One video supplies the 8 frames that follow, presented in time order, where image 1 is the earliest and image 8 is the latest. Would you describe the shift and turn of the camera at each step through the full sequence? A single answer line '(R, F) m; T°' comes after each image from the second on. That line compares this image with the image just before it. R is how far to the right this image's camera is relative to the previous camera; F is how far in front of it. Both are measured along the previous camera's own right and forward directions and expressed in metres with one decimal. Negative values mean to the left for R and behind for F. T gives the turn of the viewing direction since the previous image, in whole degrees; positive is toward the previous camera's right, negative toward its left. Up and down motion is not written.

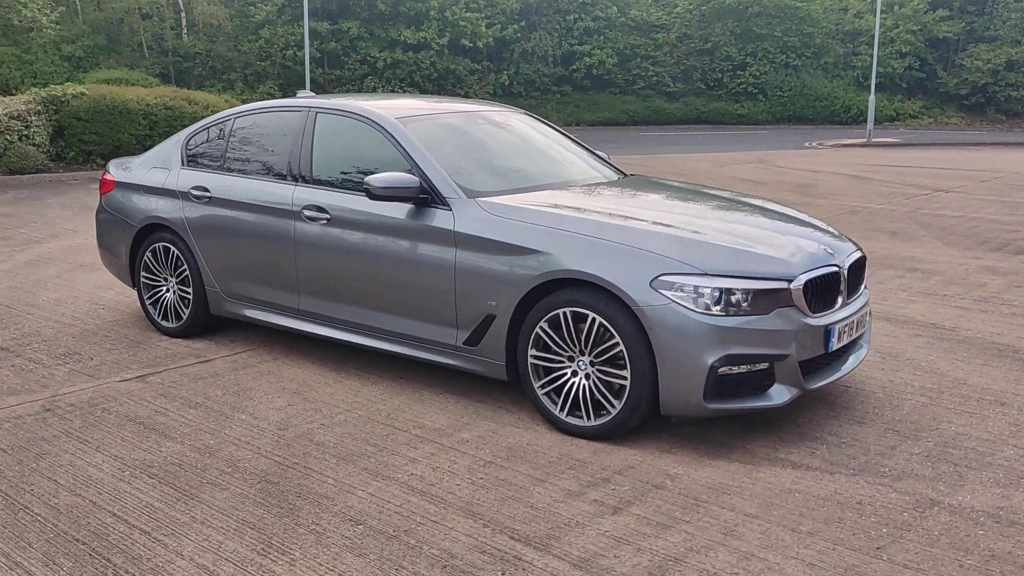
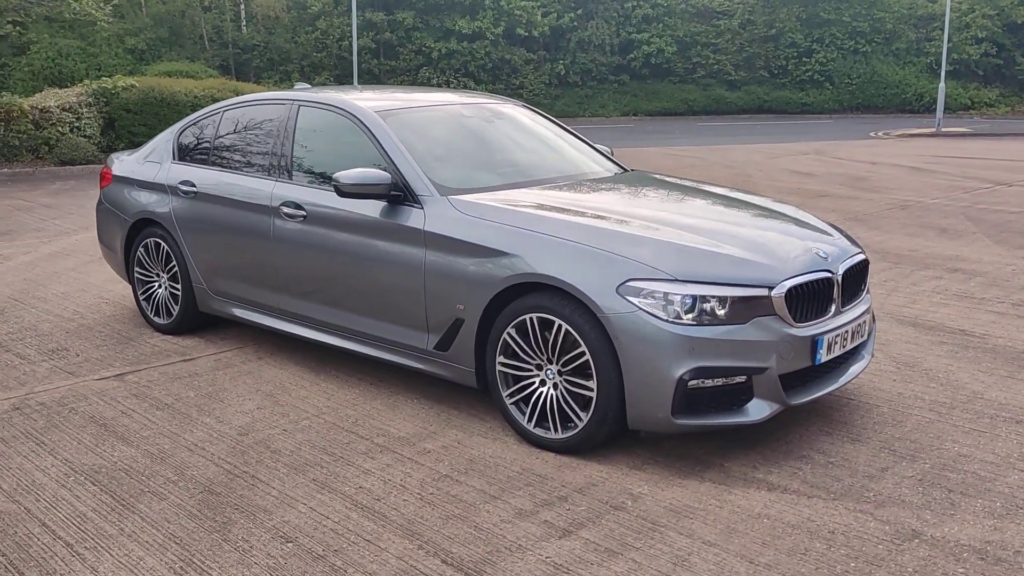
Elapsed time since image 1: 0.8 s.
(+0.4, +0.2) m; -4°
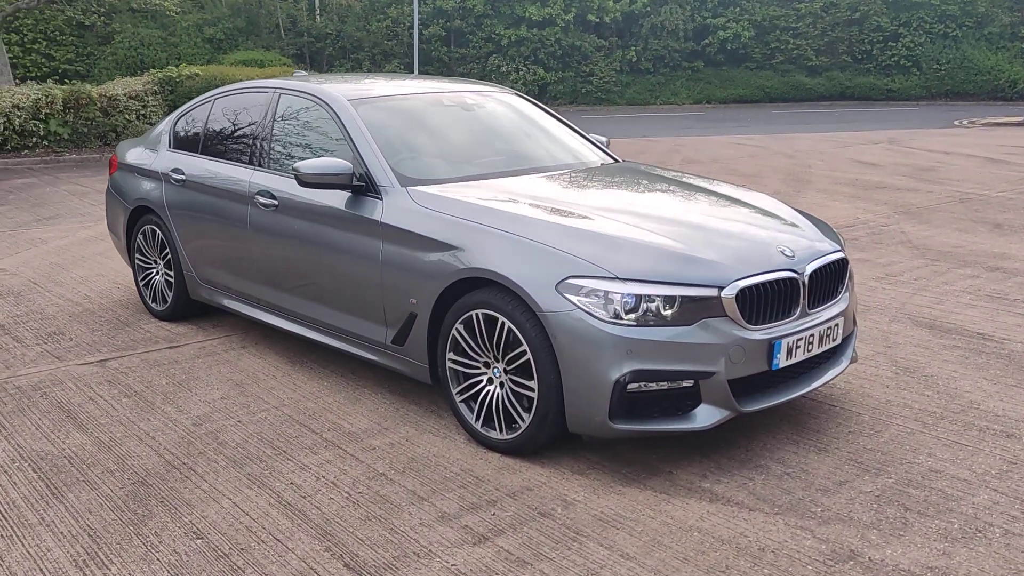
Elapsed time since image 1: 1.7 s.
(+0.5, +0.1) m; -5°
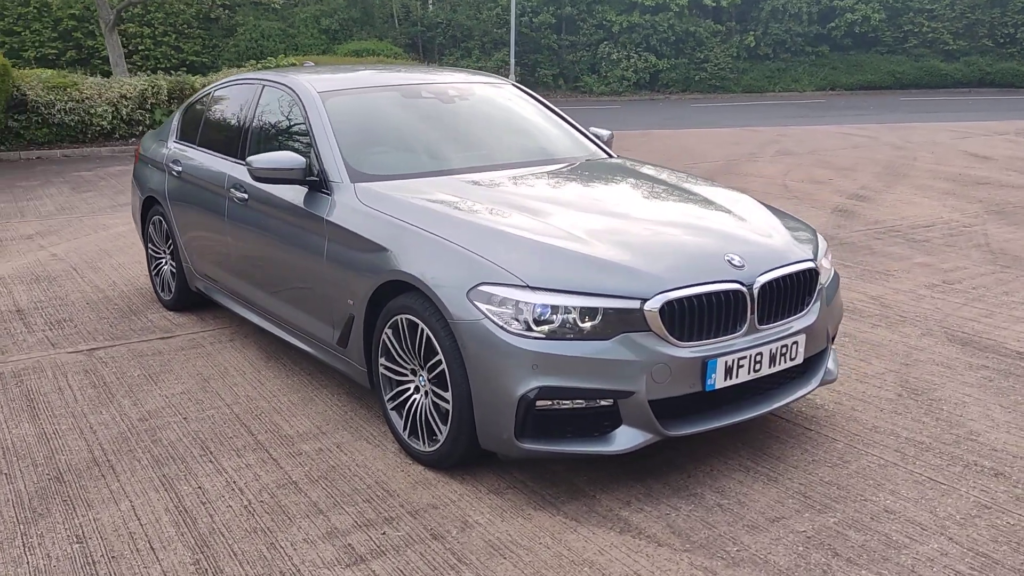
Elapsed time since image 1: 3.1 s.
(+0.7, +0.3) m; -8°
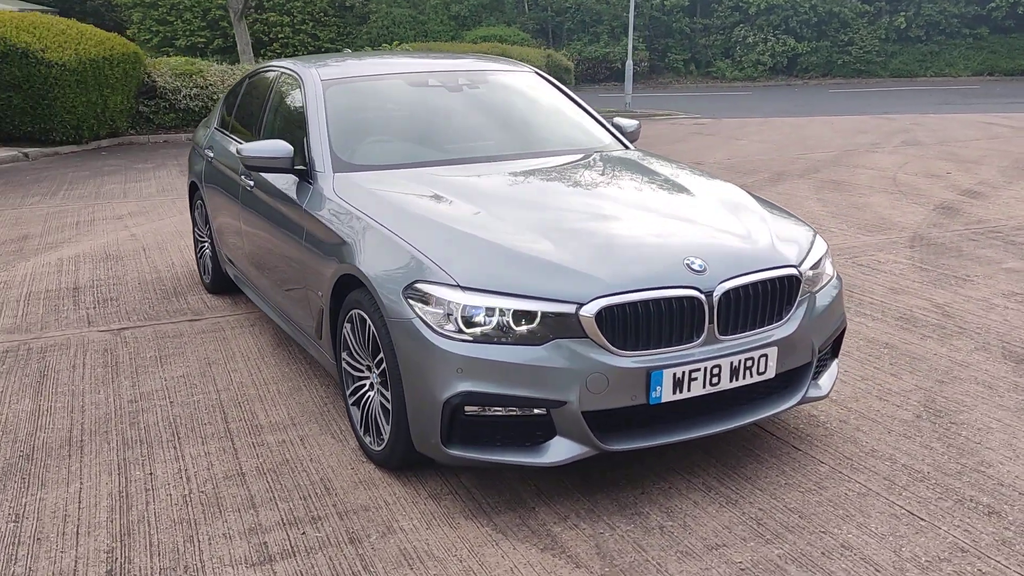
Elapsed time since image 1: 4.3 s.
(+0.6, +0.2) m; -9°
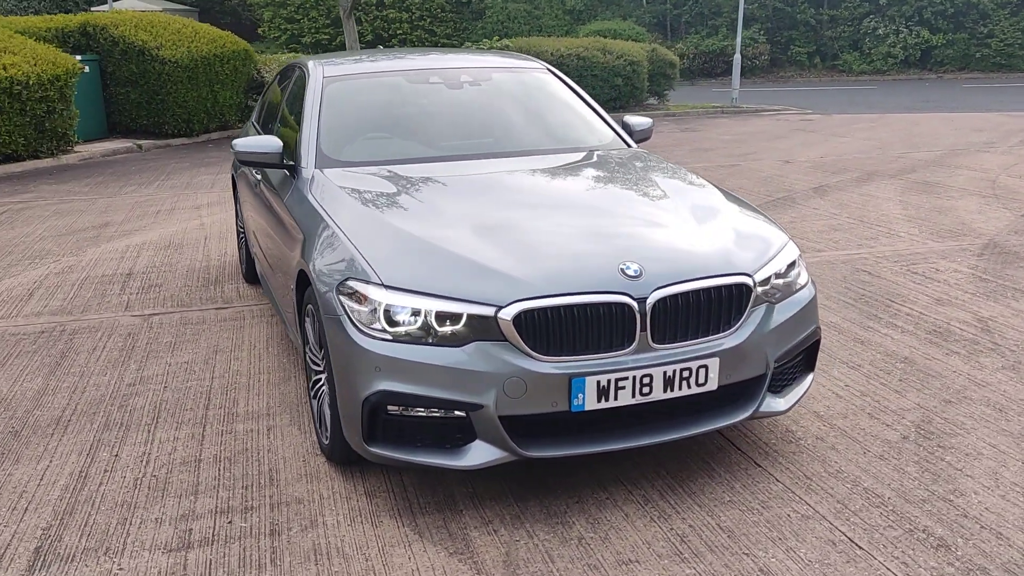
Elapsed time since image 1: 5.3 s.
(+0.6, +0.1) m; -8°
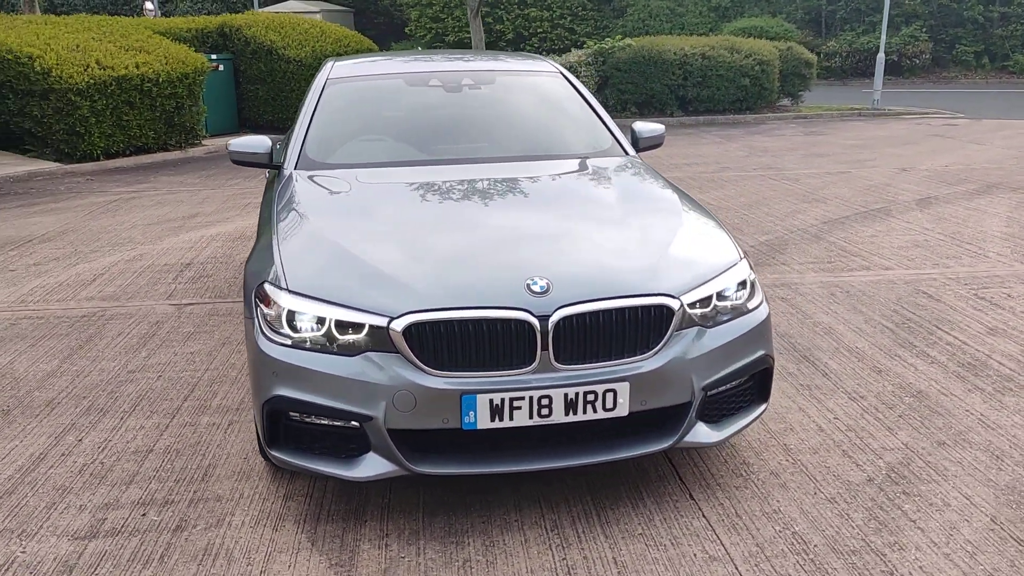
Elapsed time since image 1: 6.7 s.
(+0.7, +0.1) m; -9°
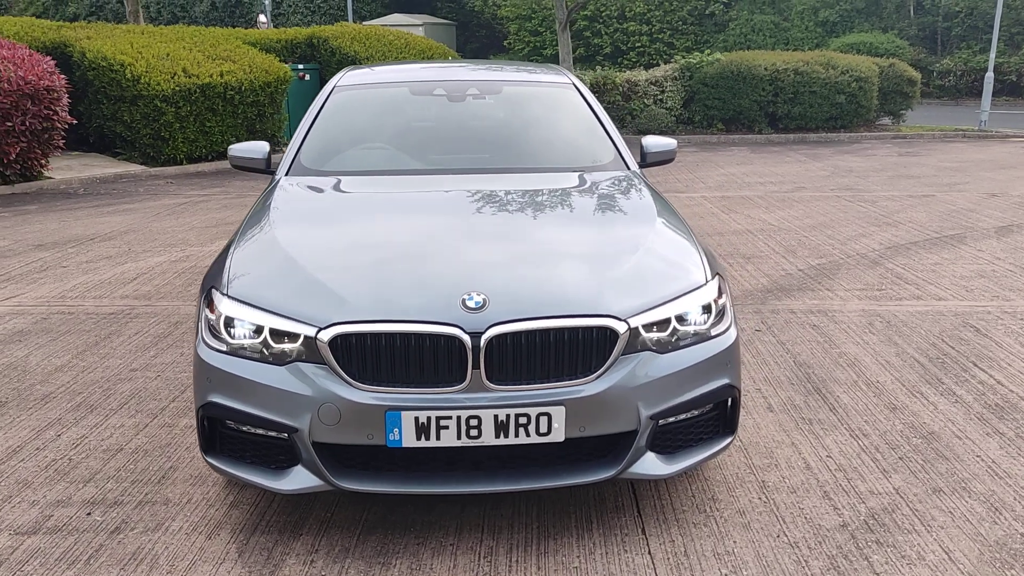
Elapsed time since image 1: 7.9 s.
(+0.5, +0.1) m; -6°
